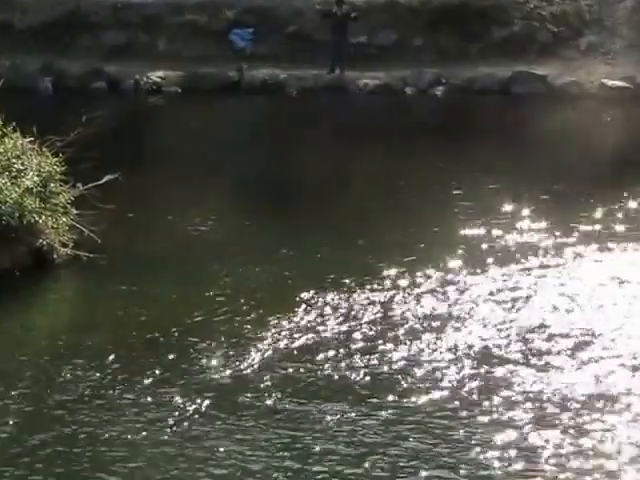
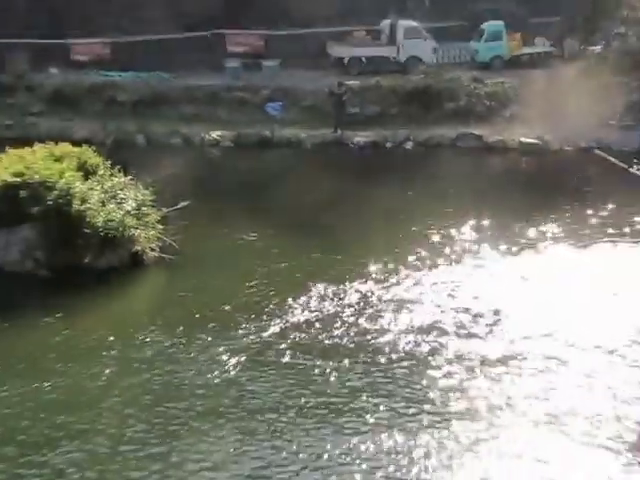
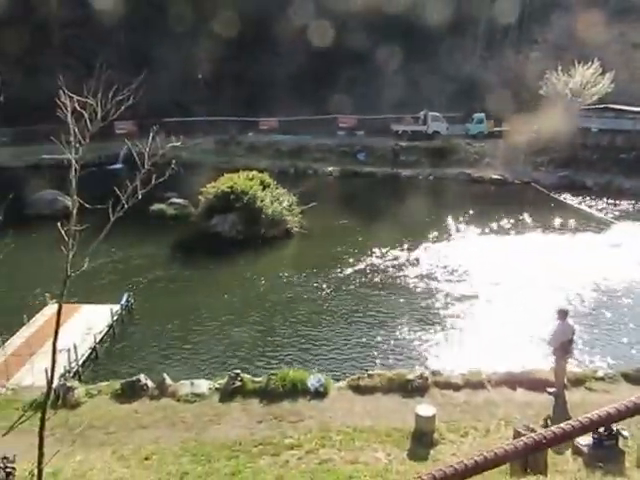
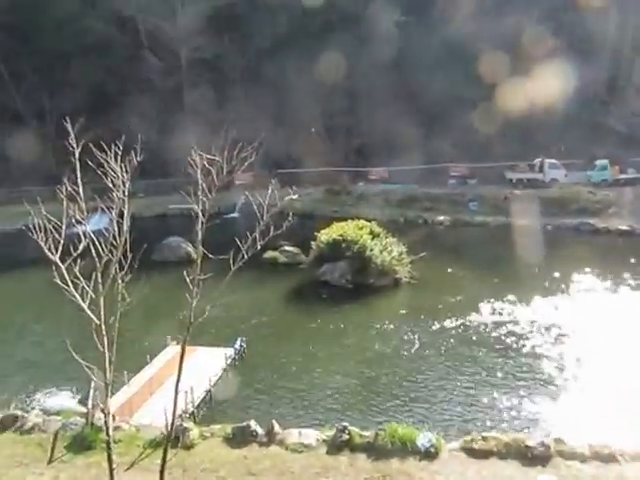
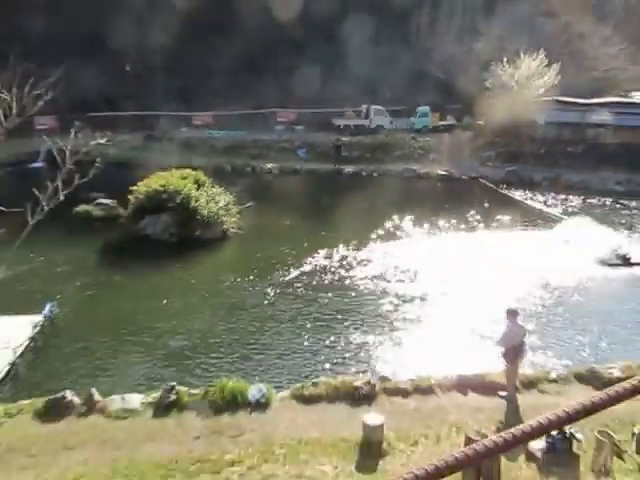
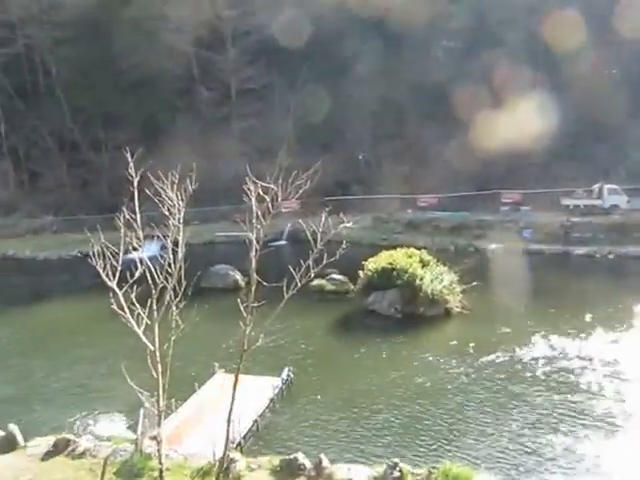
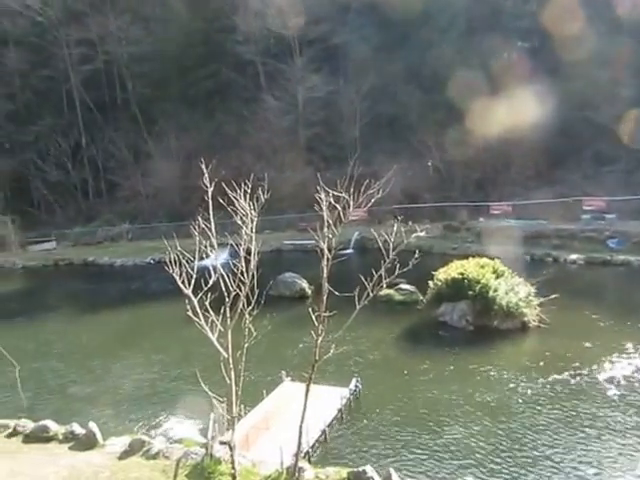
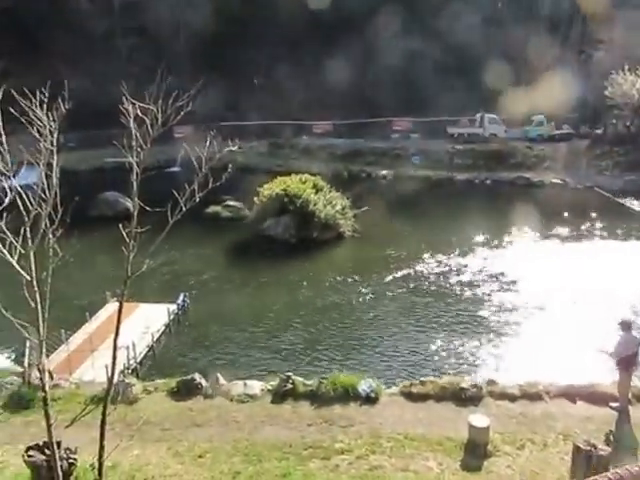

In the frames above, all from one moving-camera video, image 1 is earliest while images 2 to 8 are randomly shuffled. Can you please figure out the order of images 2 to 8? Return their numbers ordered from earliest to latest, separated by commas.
2, 5, 3, 8, 4, 6, 7
